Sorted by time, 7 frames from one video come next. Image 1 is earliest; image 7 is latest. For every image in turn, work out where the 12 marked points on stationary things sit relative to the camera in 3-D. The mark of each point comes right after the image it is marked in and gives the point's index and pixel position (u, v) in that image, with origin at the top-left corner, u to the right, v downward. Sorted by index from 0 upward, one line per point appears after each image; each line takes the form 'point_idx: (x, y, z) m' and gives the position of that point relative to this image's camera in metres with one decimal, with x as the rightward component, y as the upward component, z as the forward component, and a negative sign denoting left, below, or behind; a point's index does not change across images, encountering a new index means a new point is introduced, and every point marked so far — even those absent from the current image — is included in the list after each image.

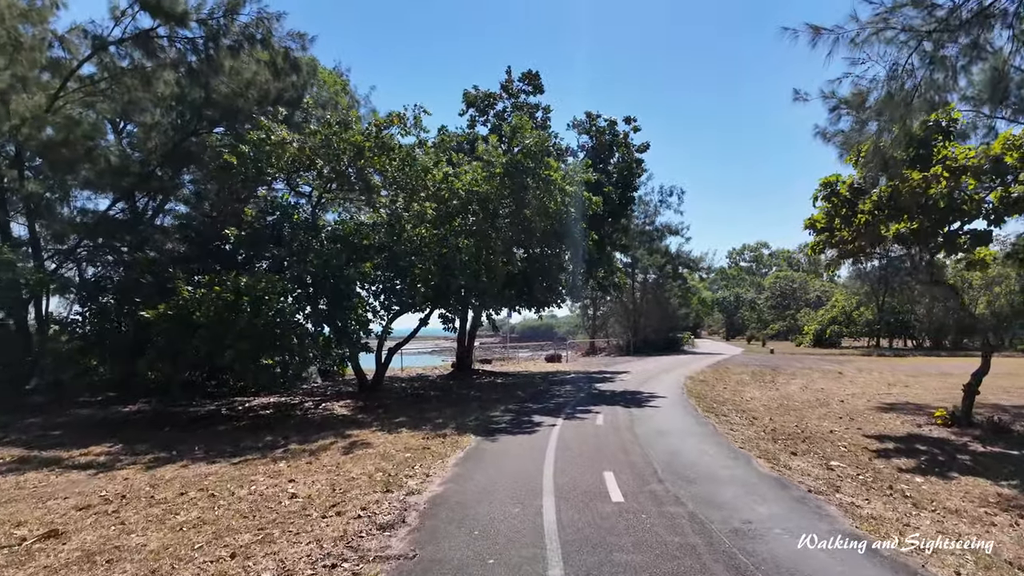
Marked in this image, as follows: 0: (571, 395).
0: (+1.8, -3.2, +17.0) m
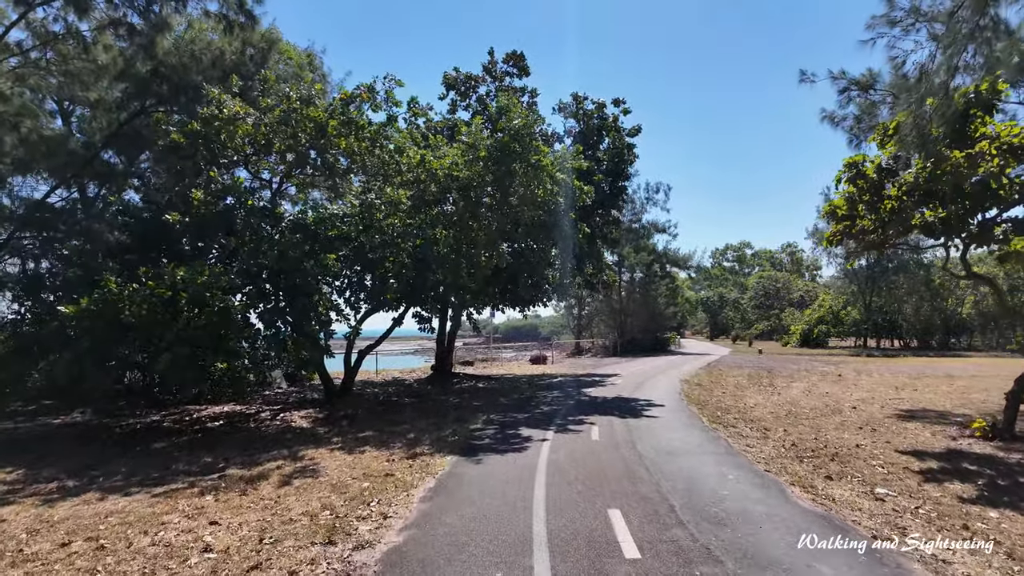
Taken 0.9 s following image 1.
0: (+1.3, -3.1, +15.4) m
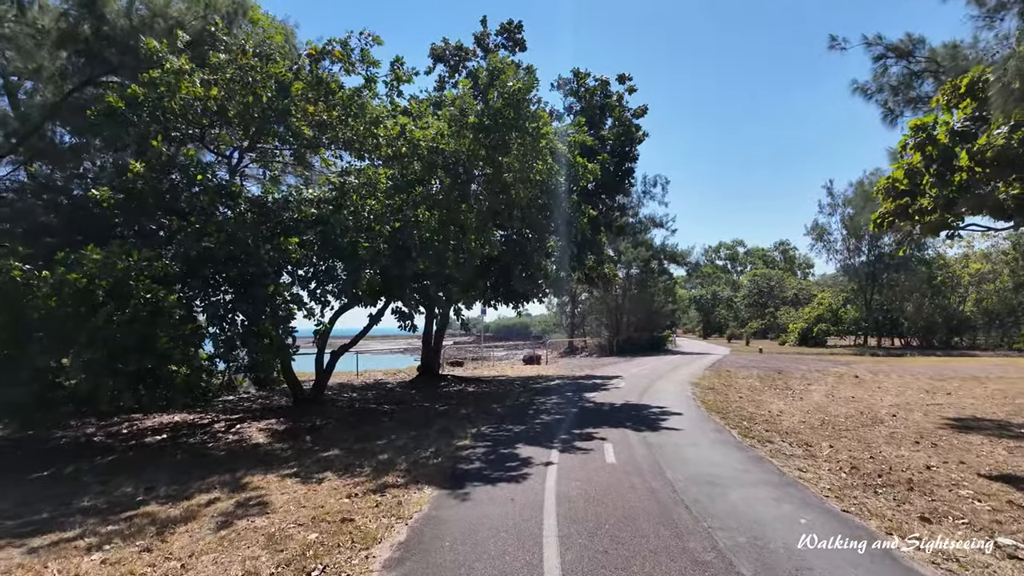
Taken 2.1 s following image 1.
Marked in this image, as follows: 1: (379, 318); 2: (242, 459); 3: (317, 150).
0: (+1.2, -2.9, +13.5) m
1: (-3.3, -0.8, +14.3) m
2: (-4.4, -2.8, +9.6) m
3: (-4.4, +3.0, +12.9) m
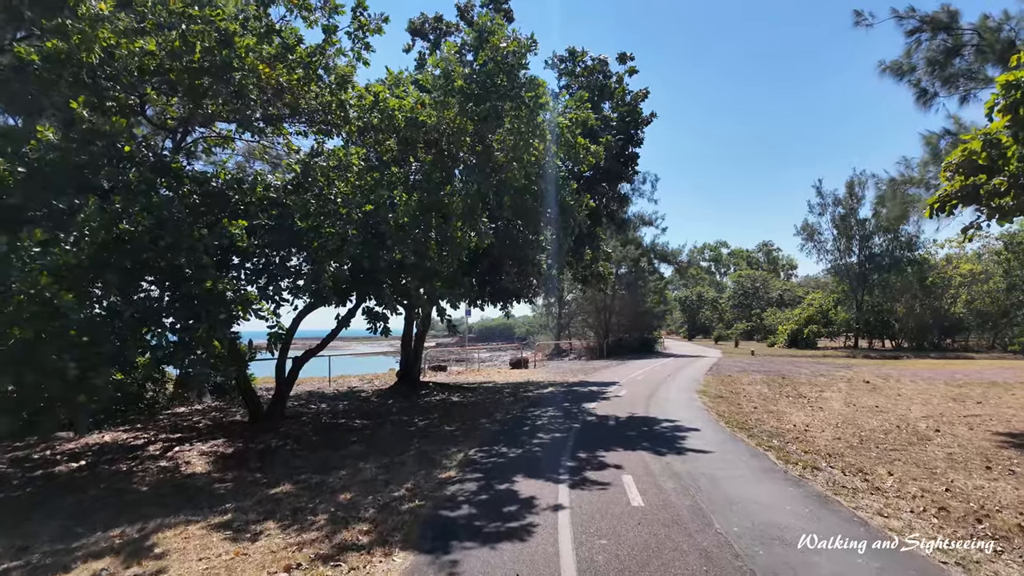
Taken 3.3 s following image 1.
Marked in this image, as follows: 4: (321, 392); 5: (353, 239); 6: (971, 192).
0: (+1.0, -2.8, +11.6) m
1: (-3.5, -0.7, +12.4) m
2: (-4.5, -2.7, +7.6) m
3: (-4.5, +3.1, +10.9) m
4: (-6.1, -3.3, +18.6) m
5: (-2.8, +0.9, +10.0) m
6: (+6.9, +1.4, +8.8) m
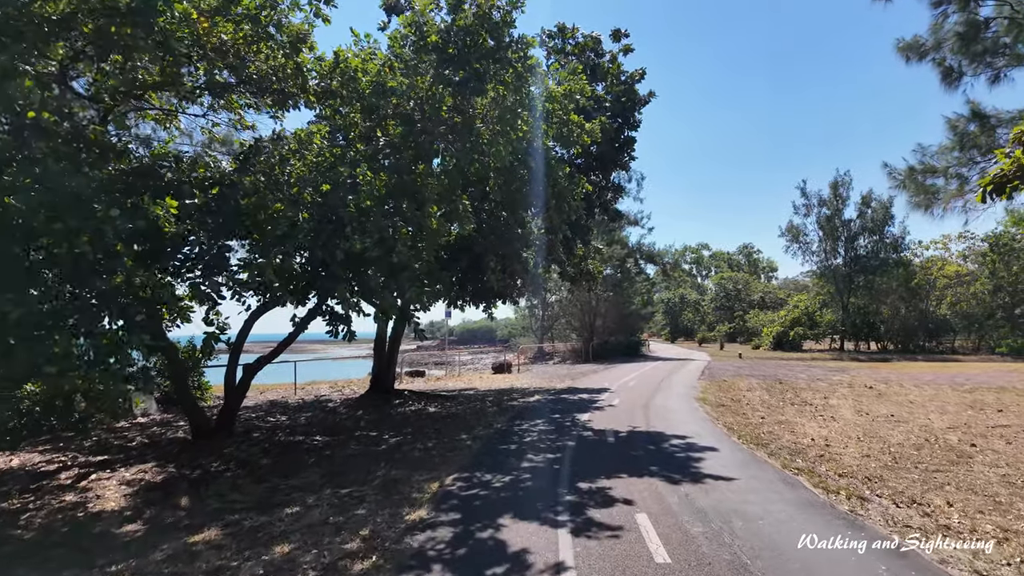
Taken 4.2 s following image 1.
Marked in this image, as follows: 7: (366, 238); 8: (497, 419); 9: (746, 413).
0: (+0.7, -2.7, +10.1) m
1: (-3.8, -0.6, +10.7) m
2: (-4.6, -2.6, +5.9) m
3: (-4.7, +3.2, +9.3) m
4: (-6.6, -3.3, +16.8) m
5: (-3.0, +0.9, +8.4) m
6: (+6.7, +1.5, +7.5) m
7: (-2.2, +0.8, +9.0) m
8: (-0.3, -2.9, +13.1) m
9: (+5.7, -3.1, +14.3) m
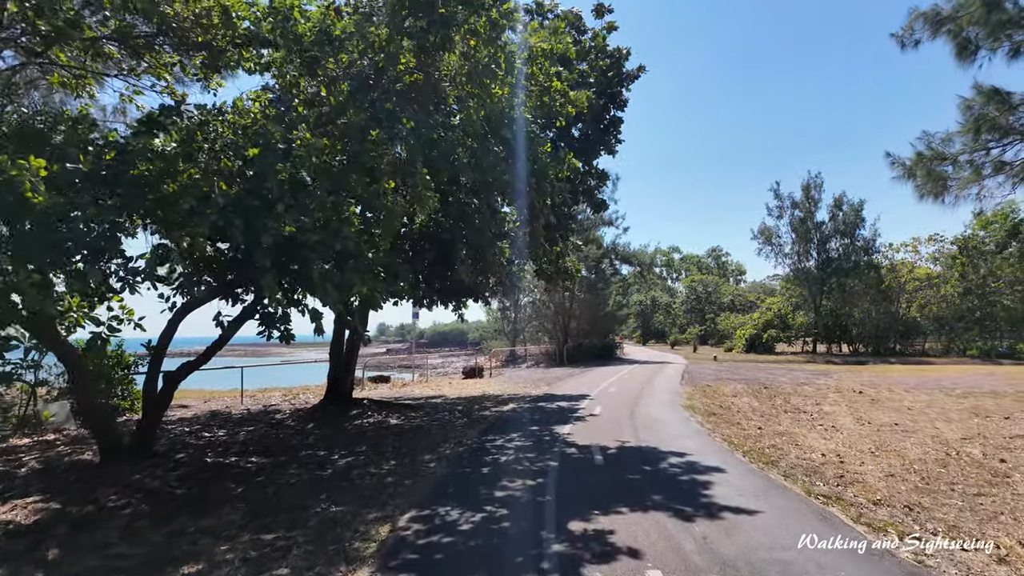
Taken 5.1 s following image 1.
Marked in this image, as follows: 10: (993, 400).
0: (+0.3, -2.6, +8.6) m
1: (-4.2, -0.5, +9.0) m
2: (-4.8, -2.5, +4.1) m
3: (-5.1, +3.3, +7.5) m
4: (-7.3, -3.2, +14.9) m
5: (-3.3, +1.1, +6.7) m
6: (+6.4, +1.6, +6.3) m
7: (-2.5, +0.9, +7.4) m
8: (-0.9, -2.8, +11.5) m
9: (+5.1, -3.0, +13.1) m
10: (+14.0, -3.2, +17.1) m
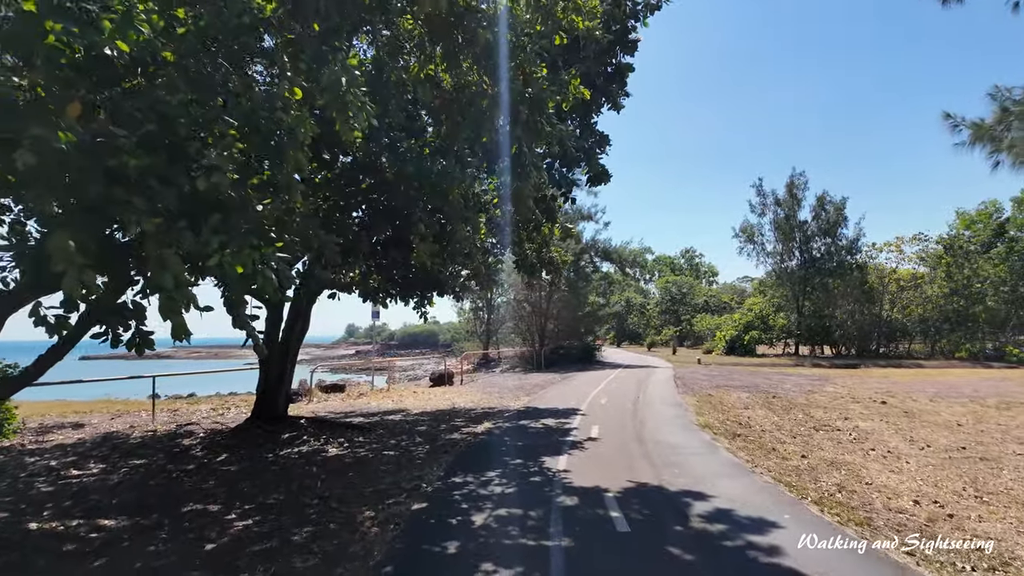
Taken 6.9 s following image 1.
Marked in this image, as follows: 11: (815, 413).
0: (+0.1, -2.4, +5.7) m
1: (-4.4, -0.3, +5.8) m
2: (-4.8, -2.3, +0.9) m
3: (-5.2, +3.5, +4.3) m
4: (-7.8, -3.0, +11.6) m
5: (-3.4, +1.3, +3.6) m
6: (+6.3, +1.7, +3.7) m
7: (-2.6, +1.2, +4.3) m
8: (-1.2, -2.6, +8.5) m
9: (+4.7, -2.8, +10.4) m
10: (+13.4, -3.1, +14.8) m
11: (+8.1, -3.3, +15.7) m
